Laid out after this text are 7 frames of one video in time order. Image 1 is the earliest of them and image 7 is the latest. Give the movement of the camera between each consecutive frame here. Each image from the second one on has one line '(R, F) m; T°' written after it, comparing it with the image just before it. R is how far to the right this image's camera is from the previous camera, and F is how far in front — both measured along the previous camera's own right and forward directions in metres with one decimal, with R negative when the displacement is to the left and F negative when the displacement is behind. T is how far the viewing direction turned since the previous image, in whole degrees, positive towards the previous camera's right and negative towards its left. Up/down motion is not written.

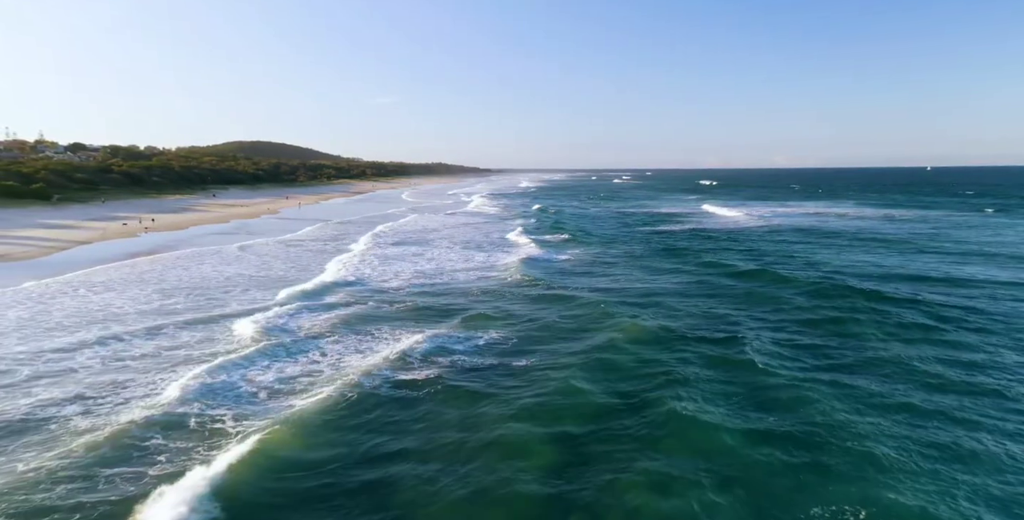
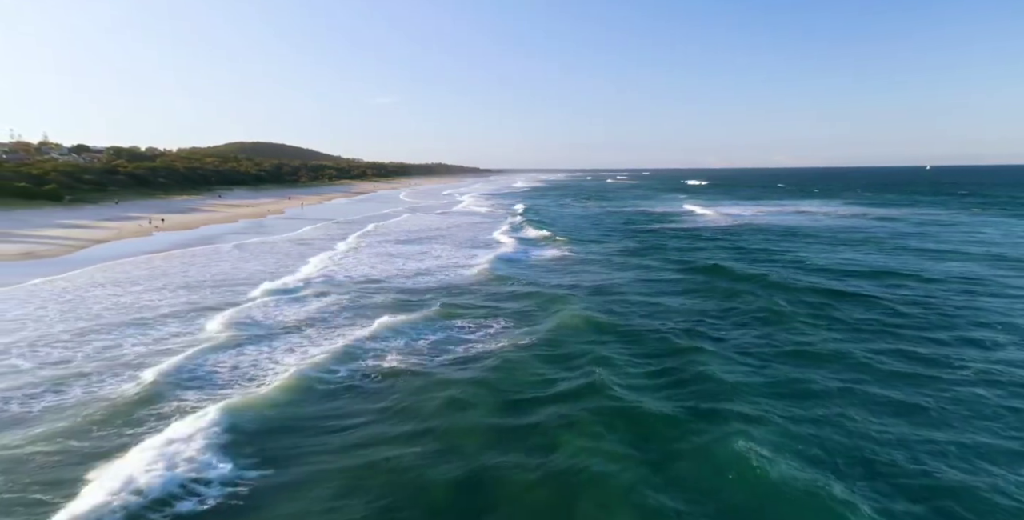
(+0.2, -1.1) m; 0°
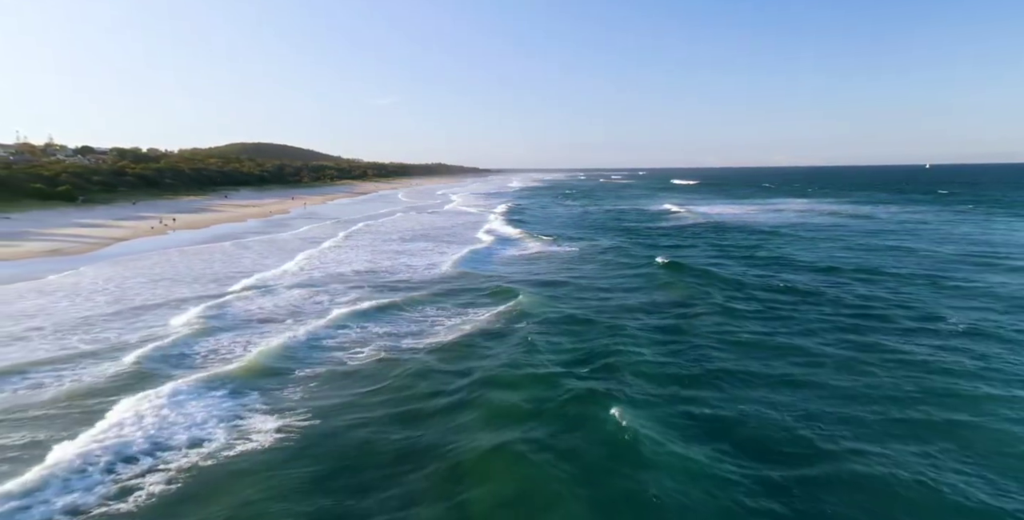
(+0.3, -1.3) m; 0°
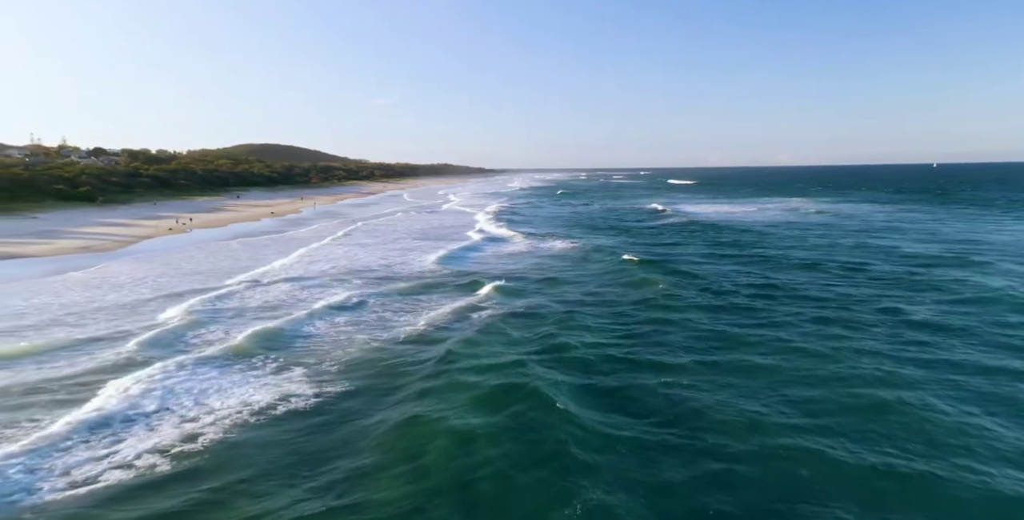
(+0.3, -1.2) m; -1°
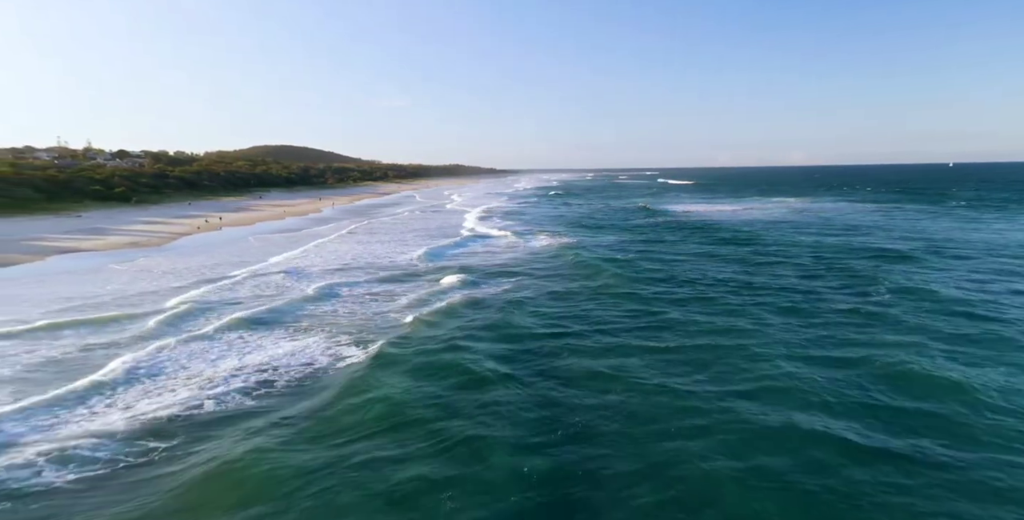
(+0.3, -2.0) m; -1°
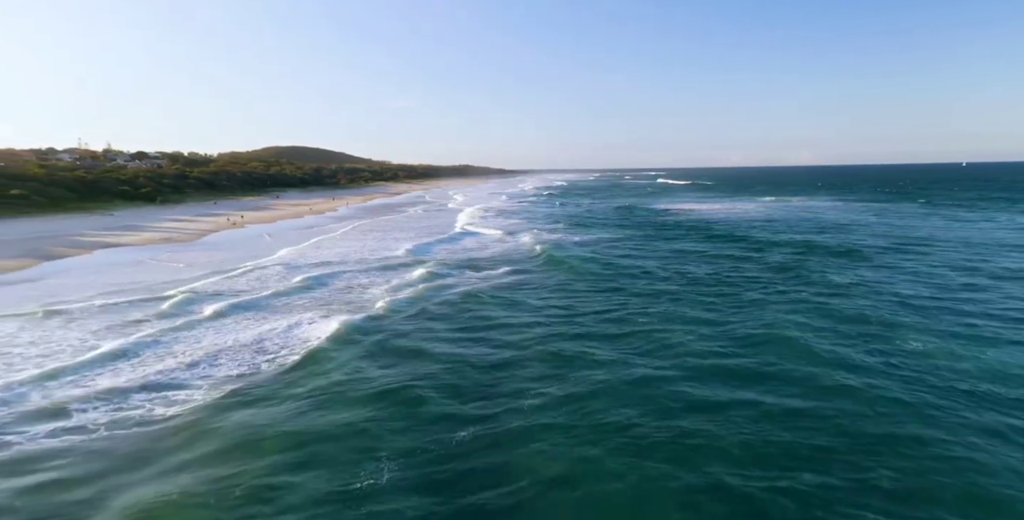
(+0.3, -1.7) m; -1°
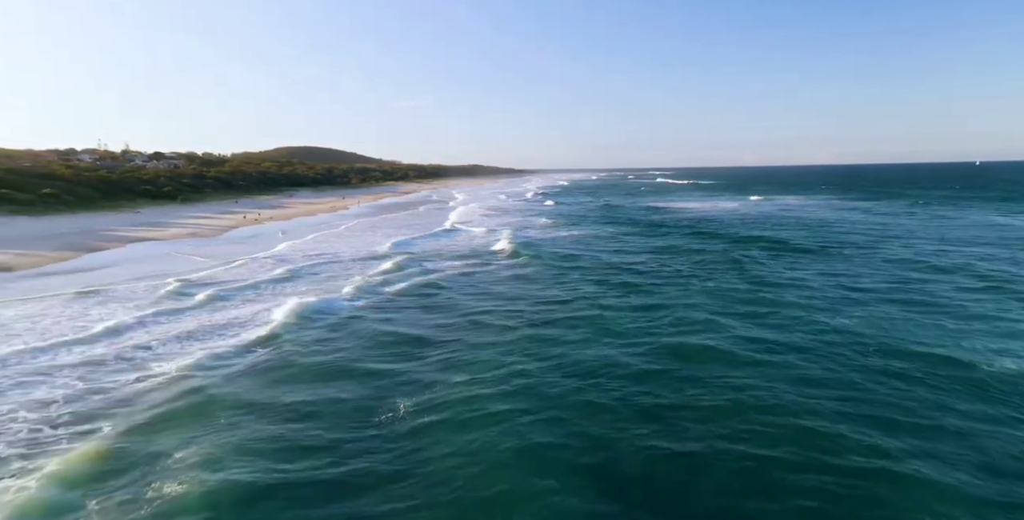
(+0.4, -1.7) m; -1°
